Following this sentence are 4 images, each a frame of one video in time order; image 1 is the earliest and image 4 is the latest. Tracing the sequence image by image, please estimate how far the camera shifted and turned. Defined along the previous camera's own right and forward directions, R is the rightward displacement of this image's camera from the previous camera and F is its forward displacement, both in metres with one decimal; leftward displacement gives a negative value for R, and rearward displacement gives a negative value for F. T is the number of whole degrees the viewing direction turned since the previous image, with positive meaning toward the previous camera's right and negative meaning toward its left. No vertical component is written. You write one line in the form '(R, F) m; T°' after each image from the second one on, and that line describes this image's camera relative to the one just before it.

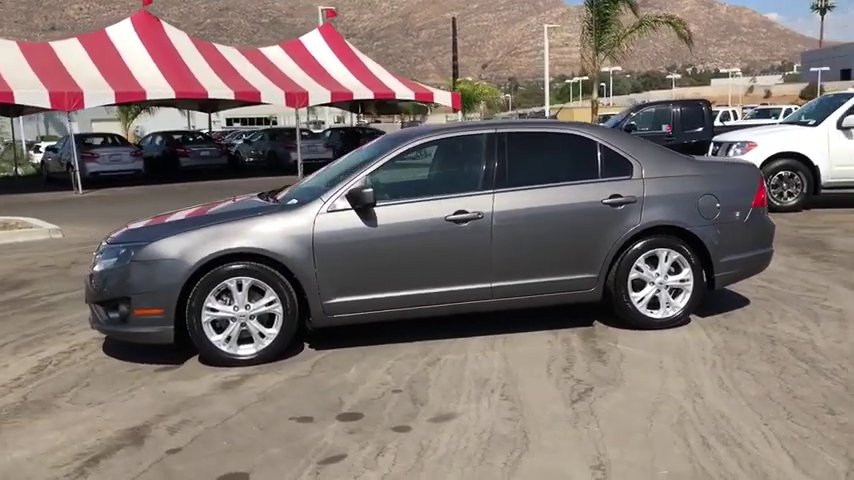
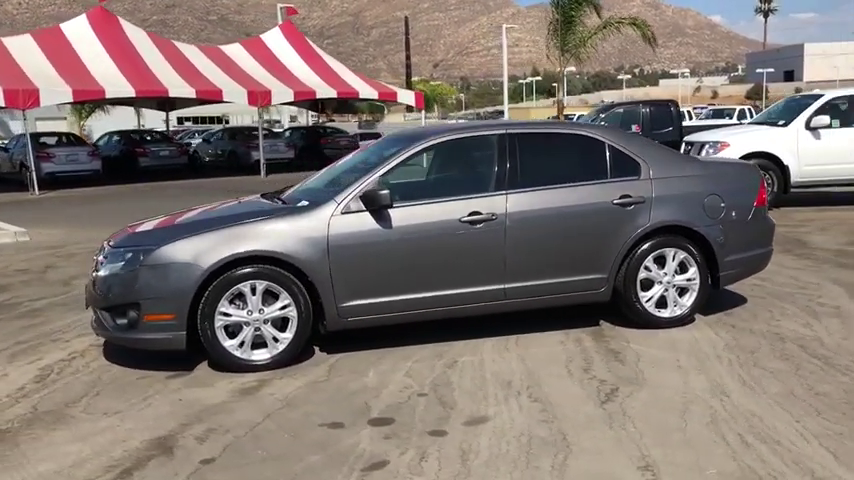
(-0.5, +0.1) m; +3°
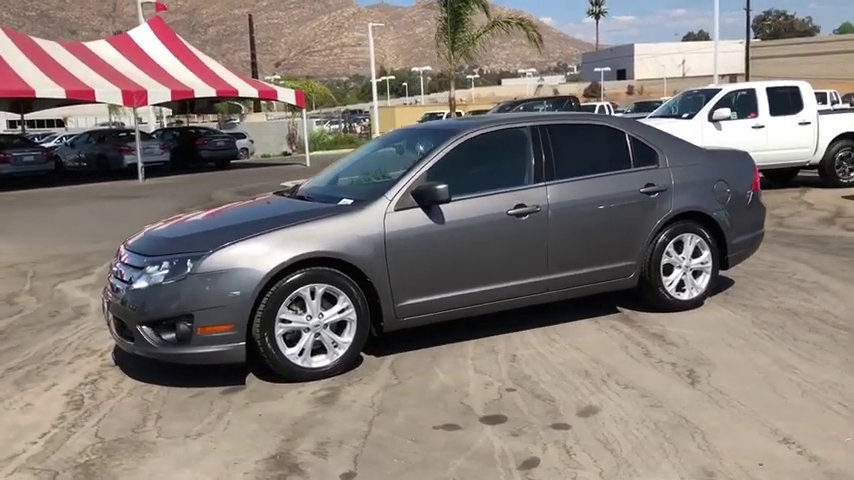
(-1.5, +0.3) m; +11°
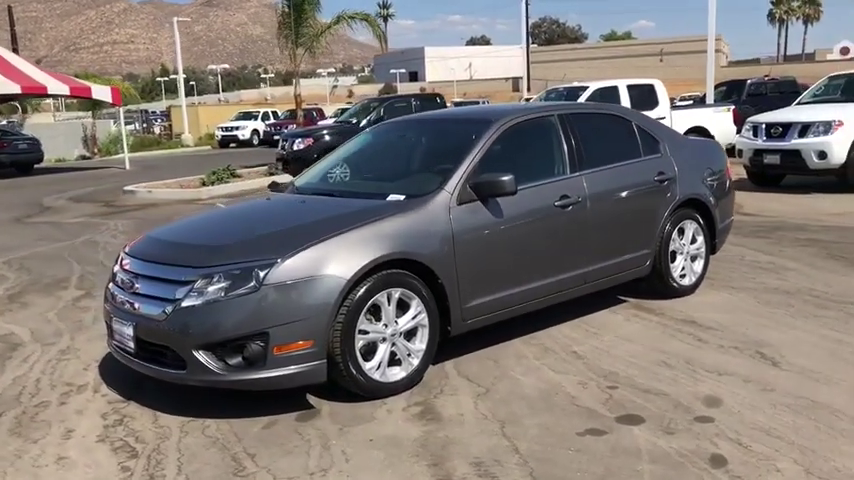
(-1.8, +0.7) m; +15°
